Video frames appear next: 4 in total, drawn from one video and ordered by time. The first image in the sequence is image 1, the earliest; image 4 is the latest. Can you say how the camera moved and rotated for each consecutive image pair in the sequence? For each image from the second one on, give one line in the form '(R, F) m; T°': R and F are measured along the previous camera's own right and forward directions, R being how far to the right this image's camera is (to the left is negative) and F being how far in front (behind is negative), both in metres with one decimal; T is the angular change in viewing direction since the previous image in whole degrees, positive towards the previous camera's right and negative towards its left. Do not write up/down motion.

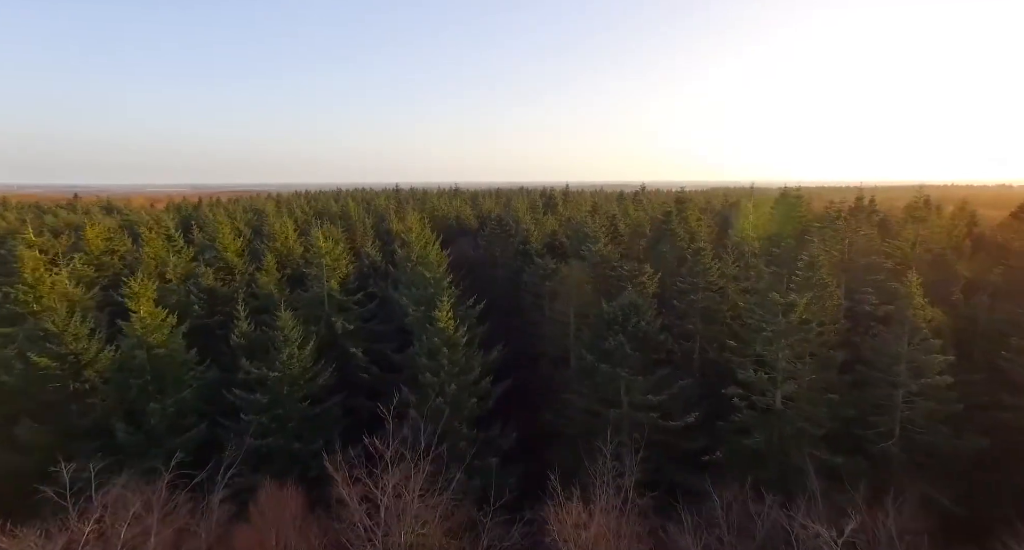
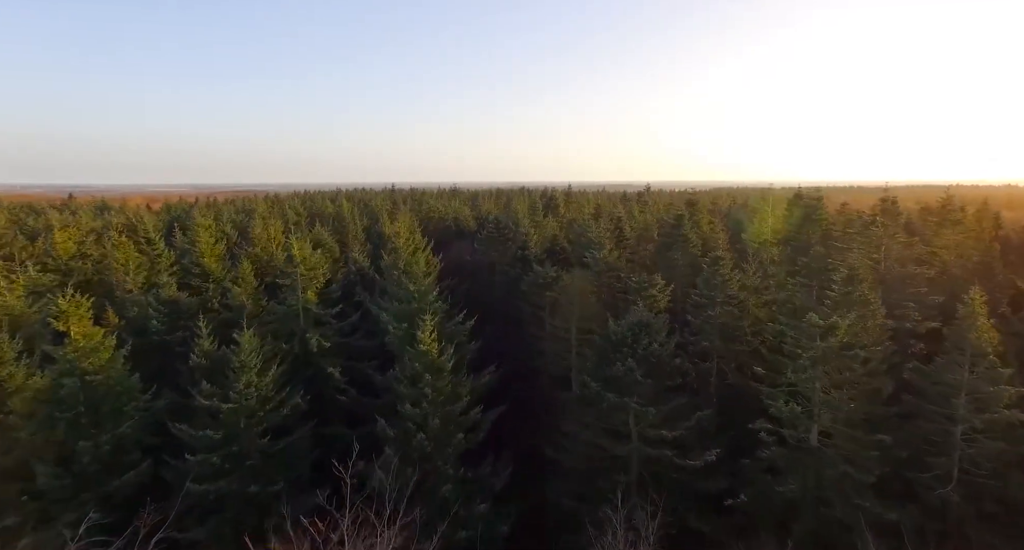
(+0.3, +3.1) m; 0°
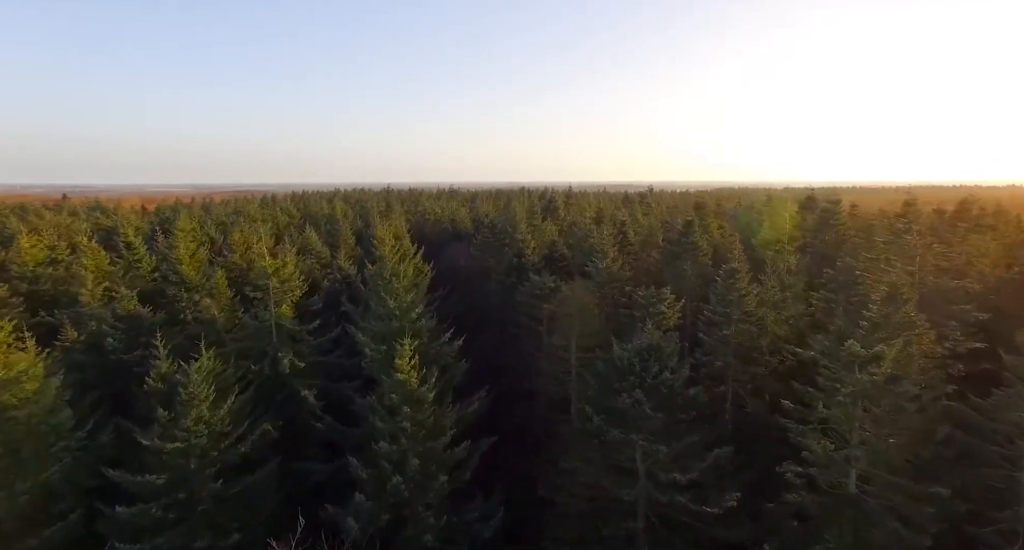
(+0.3, +2.6) m; 0°
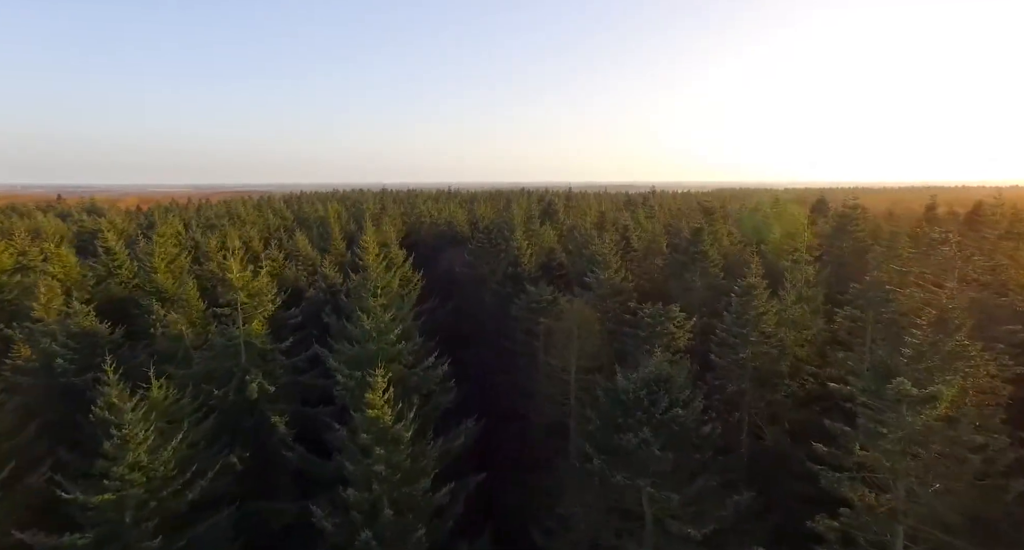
(+0.4, +2.3) m; 0°
